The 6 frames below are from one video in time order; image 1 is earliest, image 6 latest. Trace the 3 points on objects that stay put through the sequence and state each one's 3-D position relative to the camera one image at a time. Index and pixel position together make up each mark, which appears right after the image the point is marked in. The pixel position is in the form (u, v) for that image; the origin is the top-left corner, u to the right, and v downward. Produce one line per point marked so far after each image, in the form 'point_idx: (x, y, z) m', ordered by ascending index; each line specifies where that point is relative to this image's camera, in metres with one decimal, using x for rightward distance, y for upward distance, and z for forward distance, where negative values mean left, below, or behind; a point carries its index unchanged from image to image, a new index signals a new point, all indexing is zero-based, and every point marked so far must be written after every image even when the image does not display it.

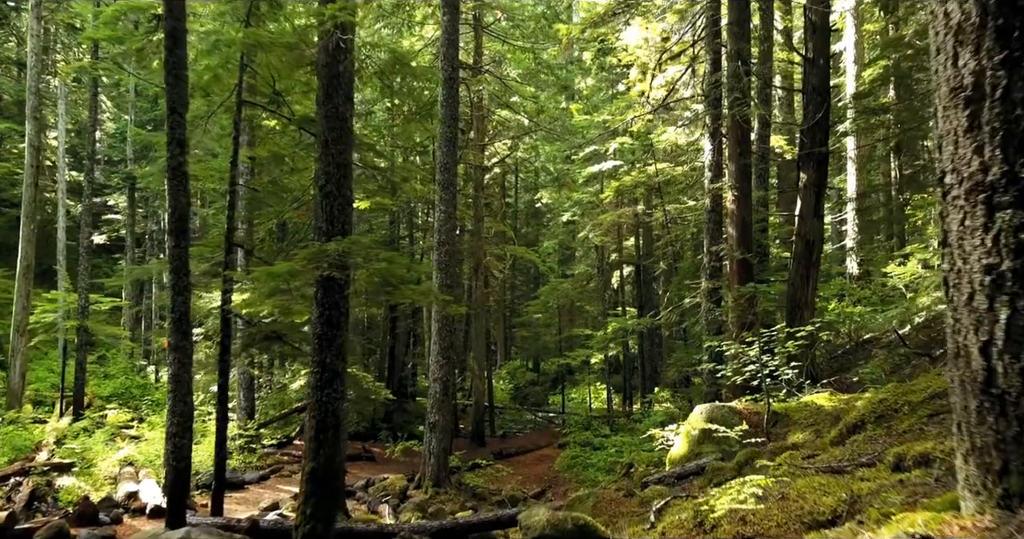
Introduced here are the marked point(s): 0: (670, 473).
0: (+1.6, -2.0, +7.3) m
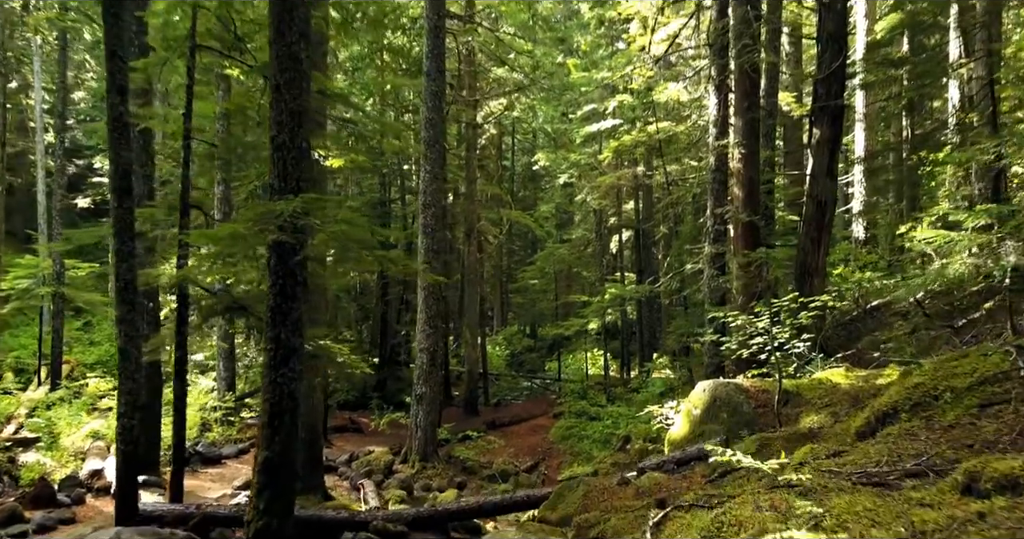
0: (+1.4, -1.7, +6.6) m
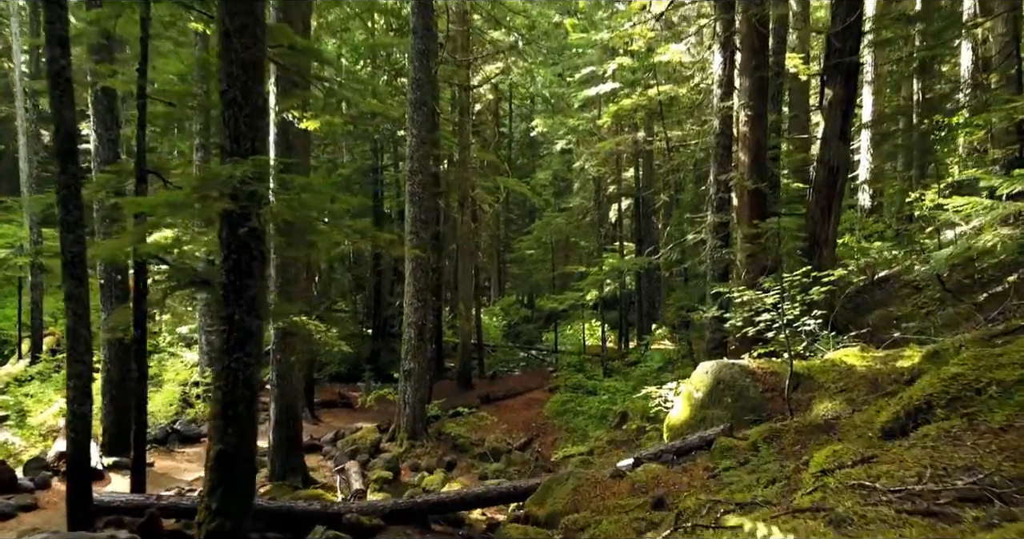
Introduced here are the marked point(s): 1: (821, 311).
0: (+1.3, -1.5, +6.0) m
1: (+3.0, -0.4, +7.0) m
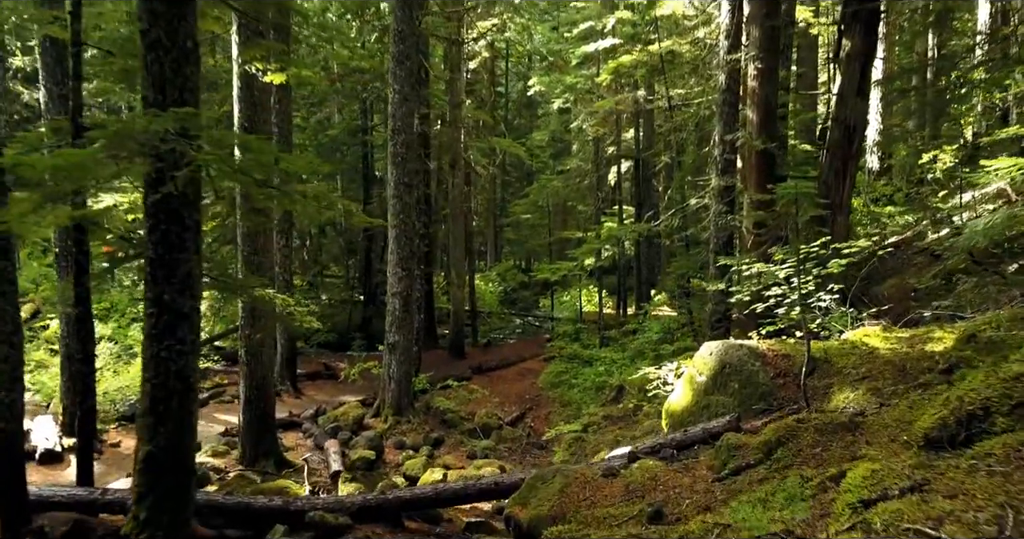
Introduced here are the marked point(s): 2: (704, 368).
0: (+1.1, -1.3, +5.4) m
1: (+2.8, -0.1, +6.3) m
2: (+1.6, -0.8, +6.0) m
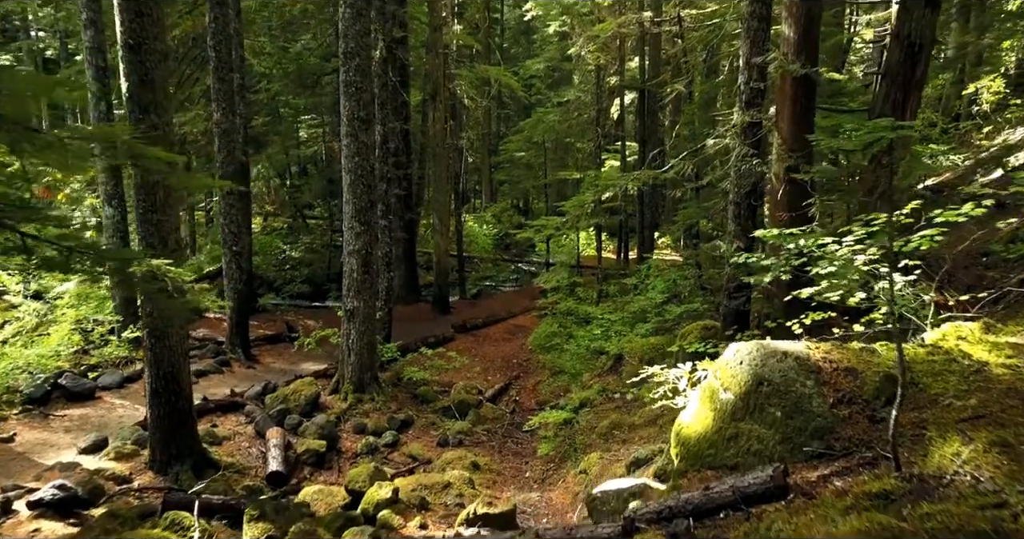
0: (+0.8, -1.2, +3.7) m
1: (+2.5, 0.0, +4.5) m
2: (+1.3, -0.7, +4.3) m
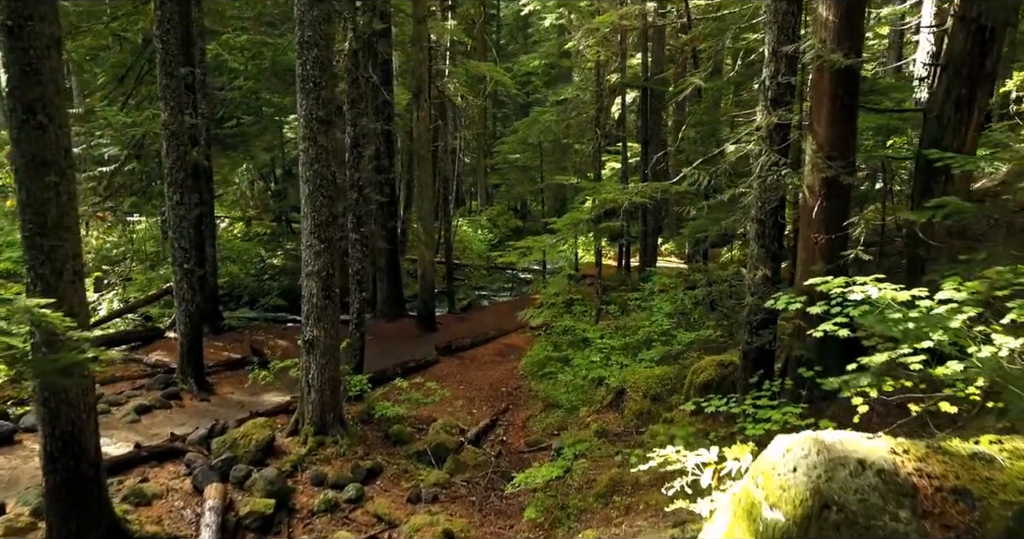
0: (+0.7, -1.5, +2.4) m
1: (+2.3, -0.3, +3.2) m
2: (+1.1, -1.0, +3.0) m
